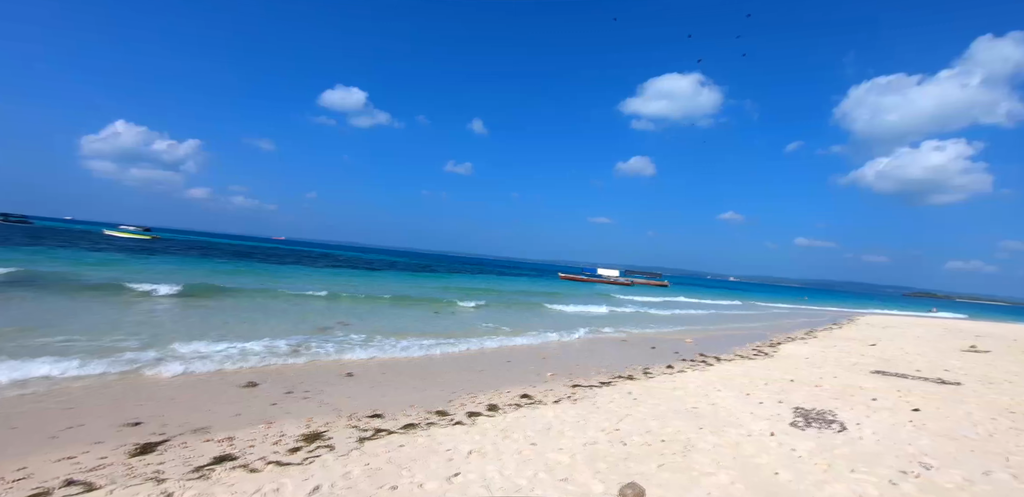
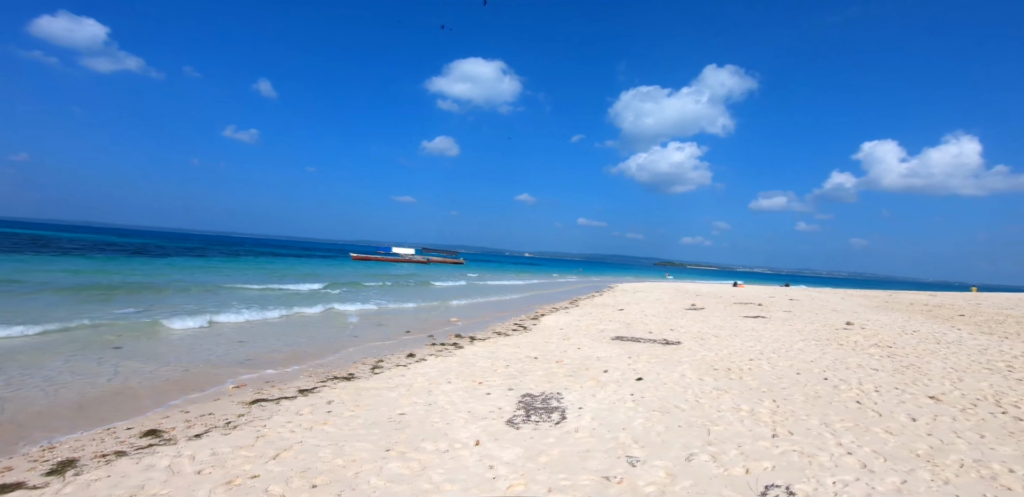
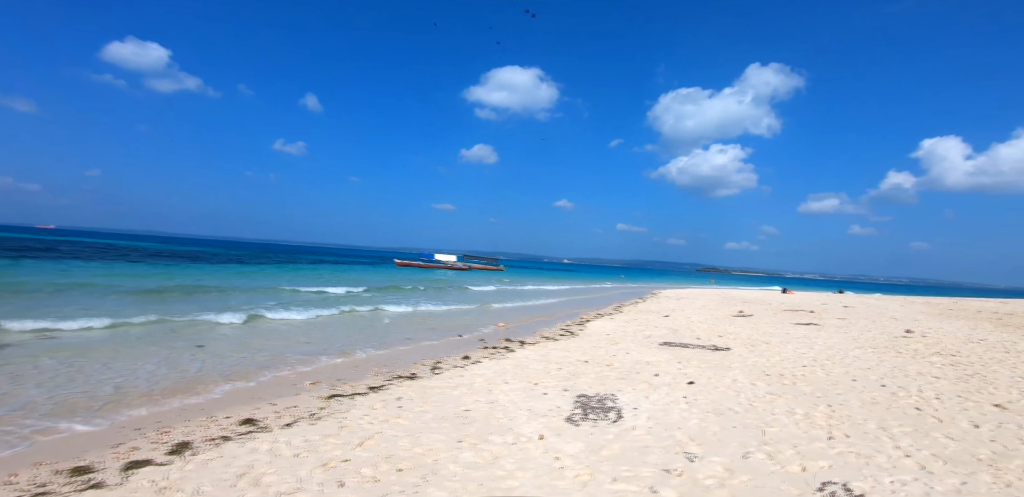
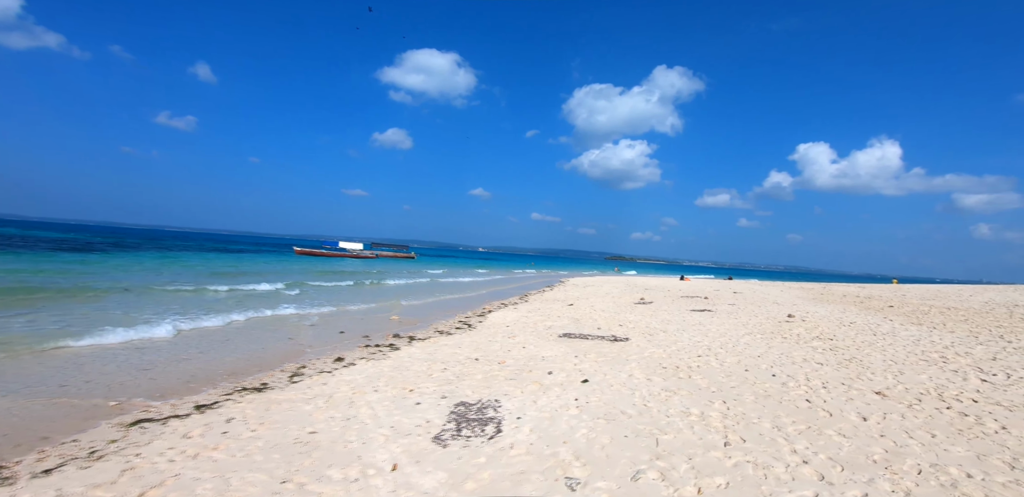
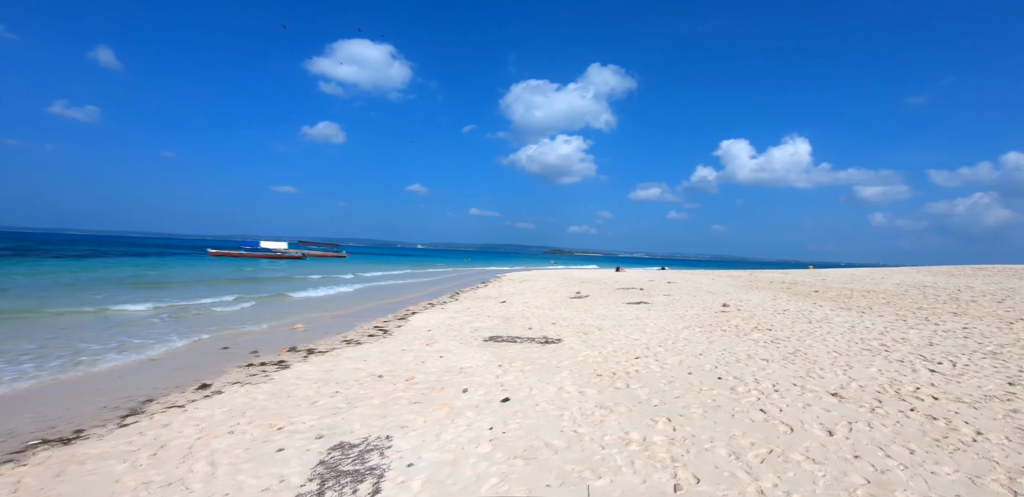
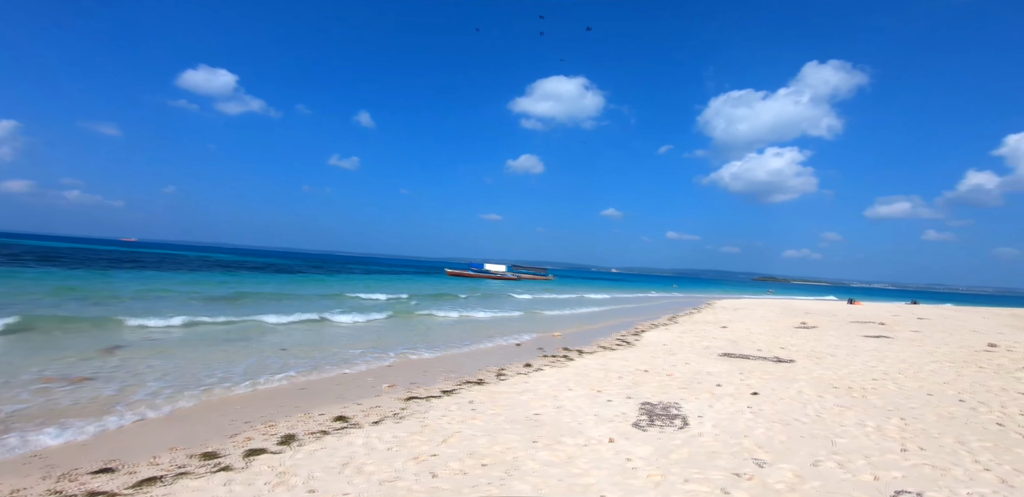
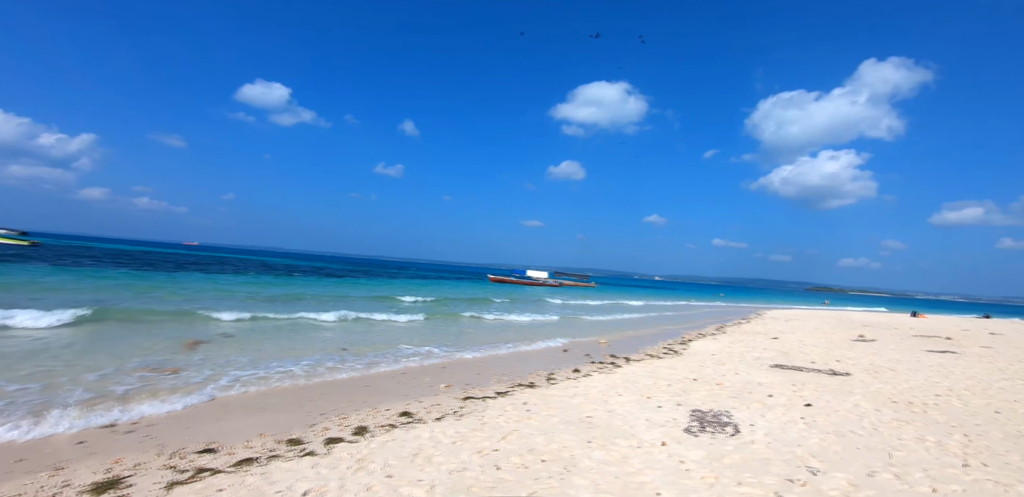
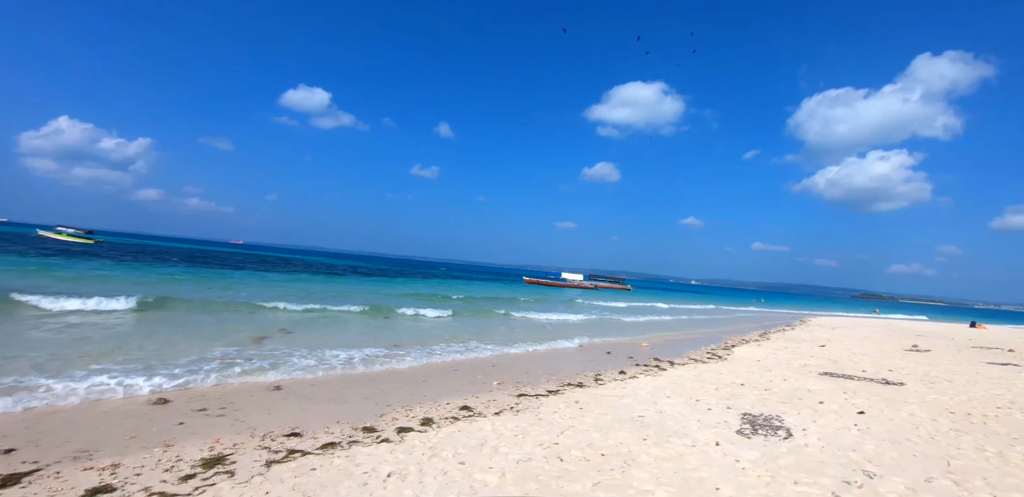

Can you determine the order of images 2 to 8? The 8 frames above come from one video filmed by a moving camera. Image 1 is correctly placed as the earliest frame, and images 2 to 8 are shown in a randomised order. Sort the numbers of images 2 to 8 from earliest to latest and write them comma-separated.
8, 7, 6, 3, 2, 4, 5
